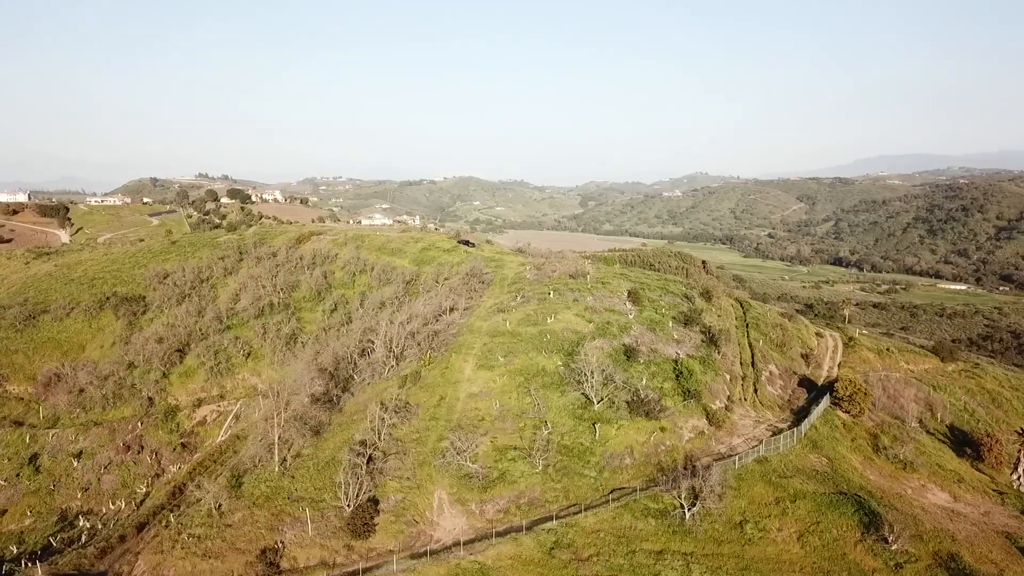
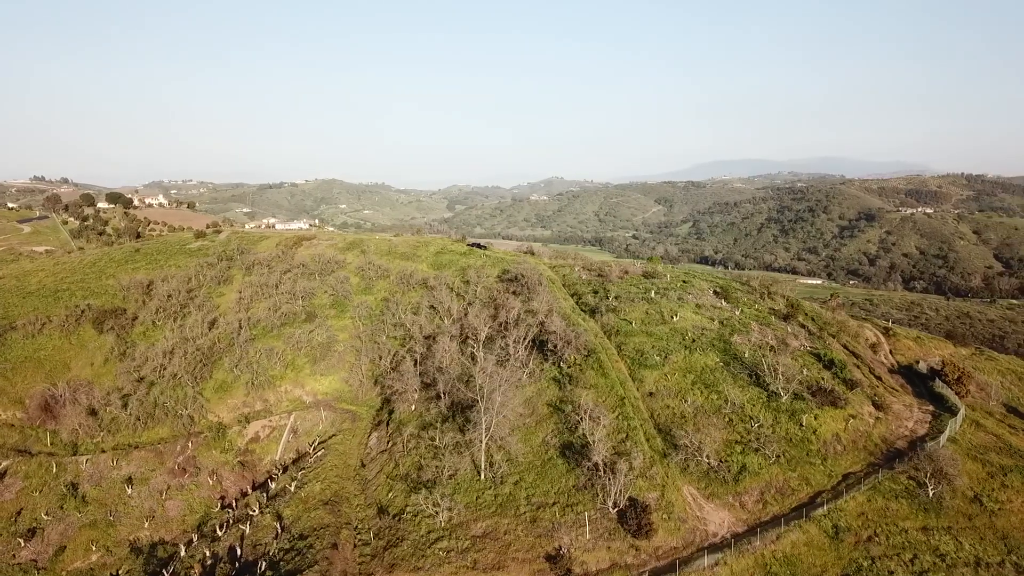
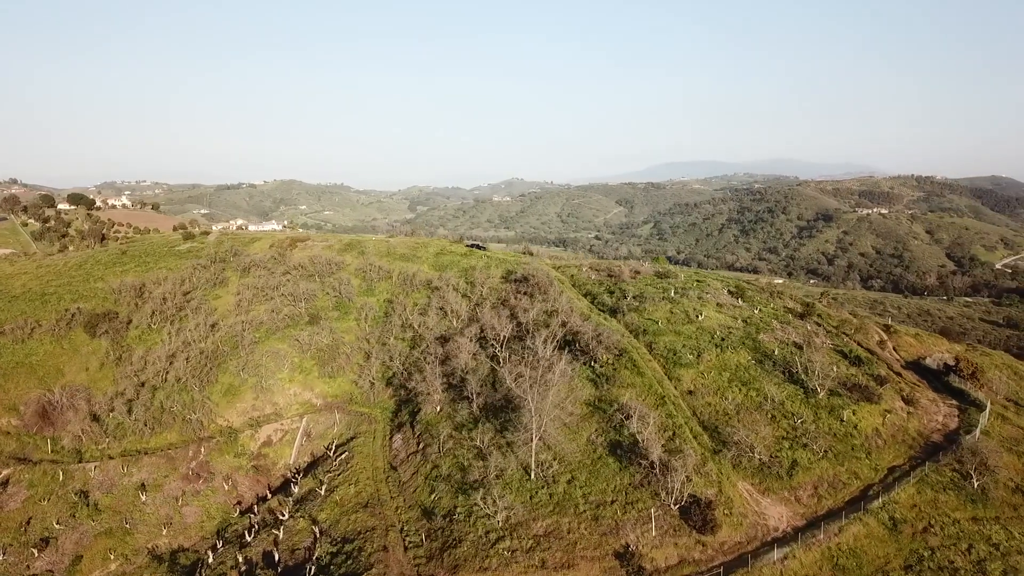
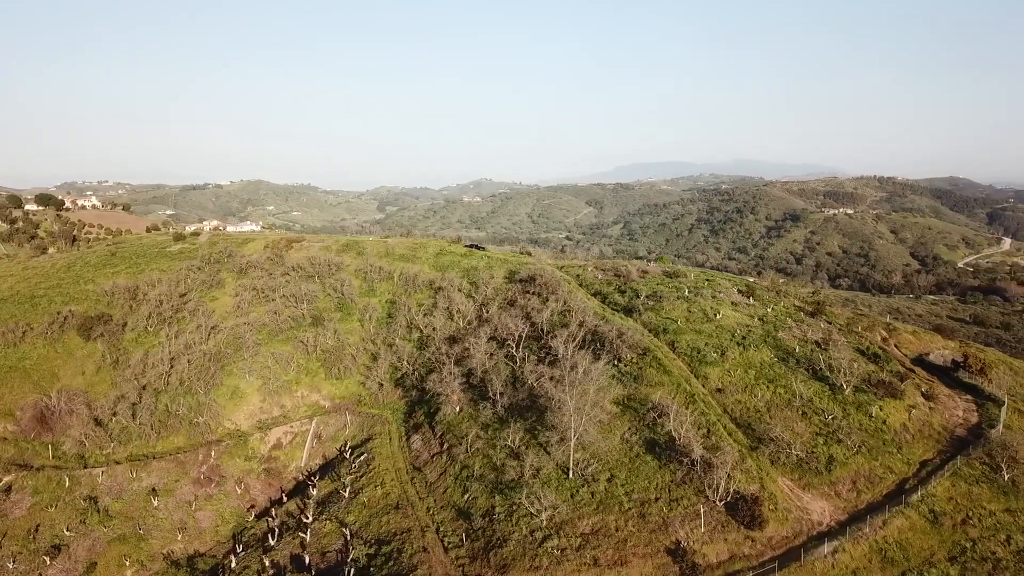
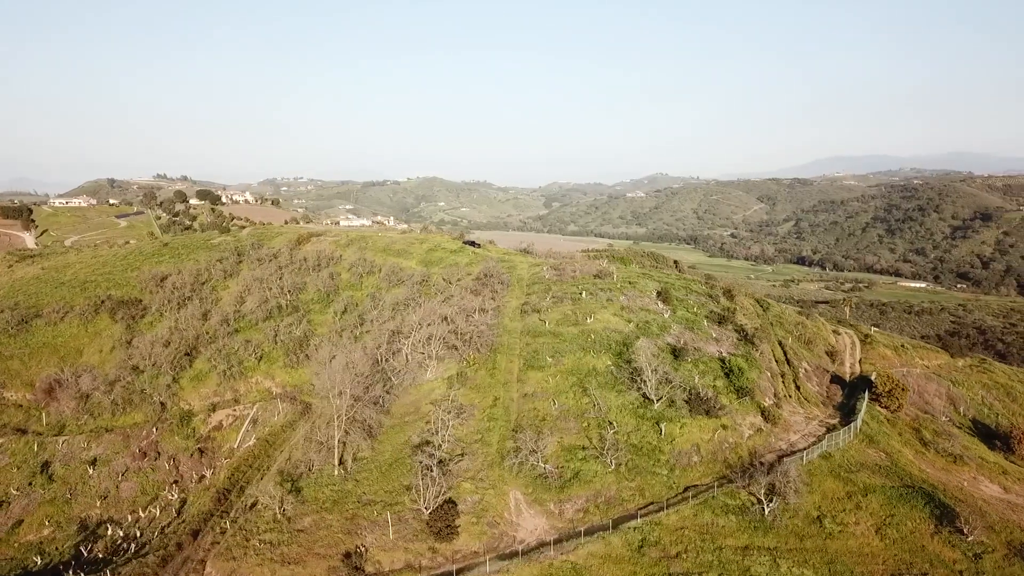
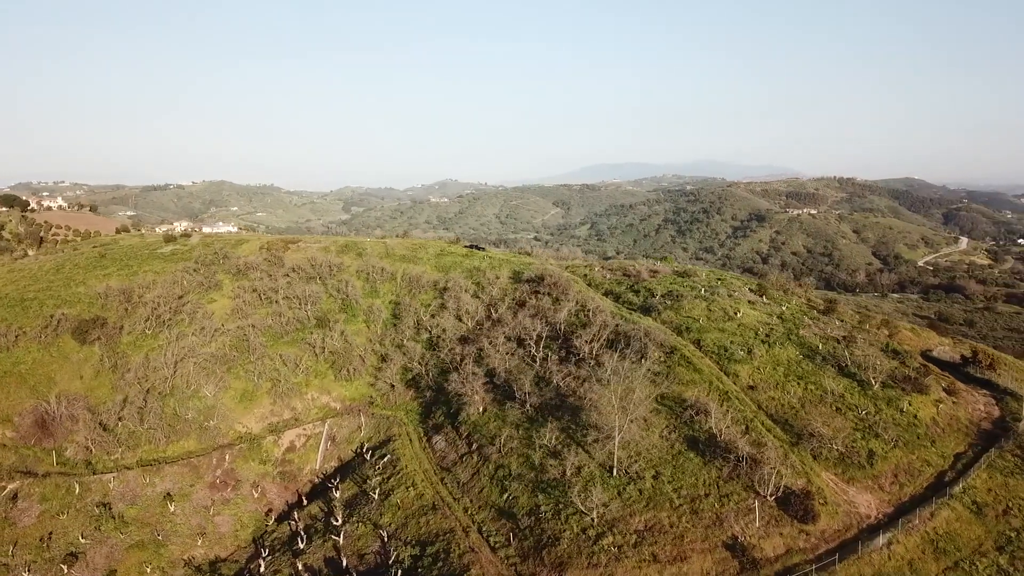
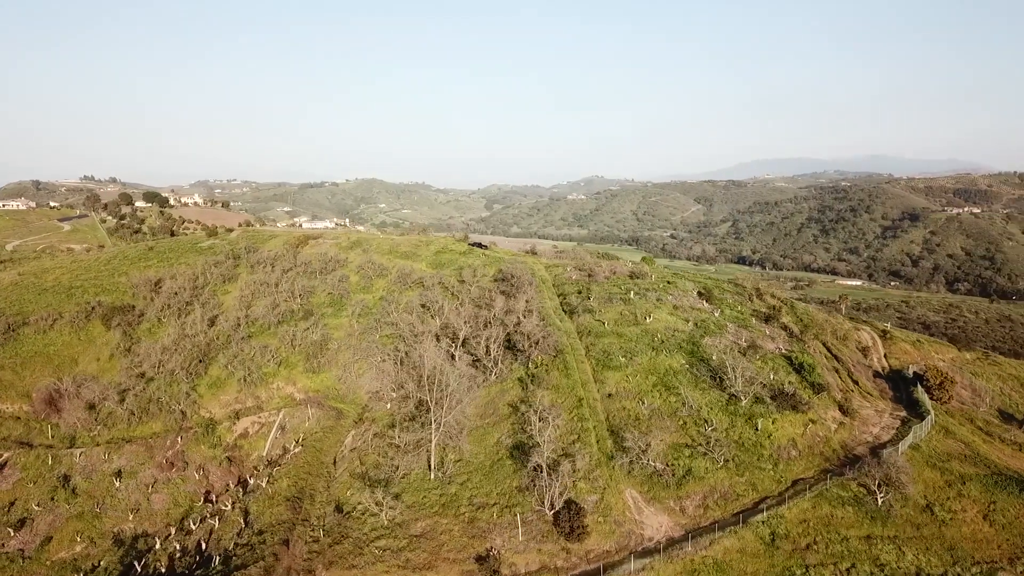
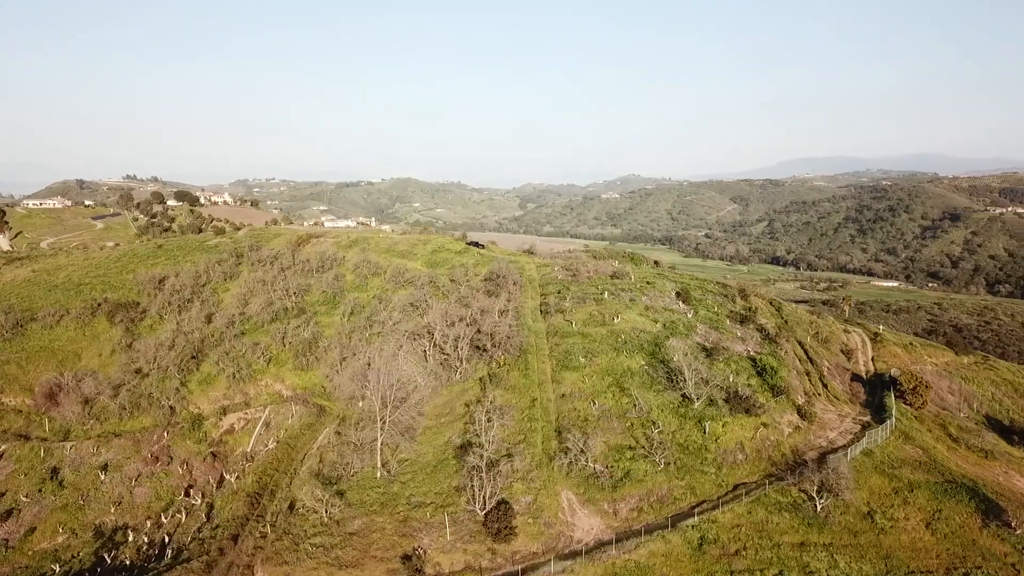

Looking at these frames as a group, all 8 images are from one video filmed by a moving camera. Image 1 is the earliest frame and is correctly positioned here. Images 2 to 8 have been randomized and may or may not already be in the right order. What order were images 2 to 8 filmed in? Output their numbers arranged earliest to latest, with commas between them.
5, 8, 7, 2, 3, 4, 6
